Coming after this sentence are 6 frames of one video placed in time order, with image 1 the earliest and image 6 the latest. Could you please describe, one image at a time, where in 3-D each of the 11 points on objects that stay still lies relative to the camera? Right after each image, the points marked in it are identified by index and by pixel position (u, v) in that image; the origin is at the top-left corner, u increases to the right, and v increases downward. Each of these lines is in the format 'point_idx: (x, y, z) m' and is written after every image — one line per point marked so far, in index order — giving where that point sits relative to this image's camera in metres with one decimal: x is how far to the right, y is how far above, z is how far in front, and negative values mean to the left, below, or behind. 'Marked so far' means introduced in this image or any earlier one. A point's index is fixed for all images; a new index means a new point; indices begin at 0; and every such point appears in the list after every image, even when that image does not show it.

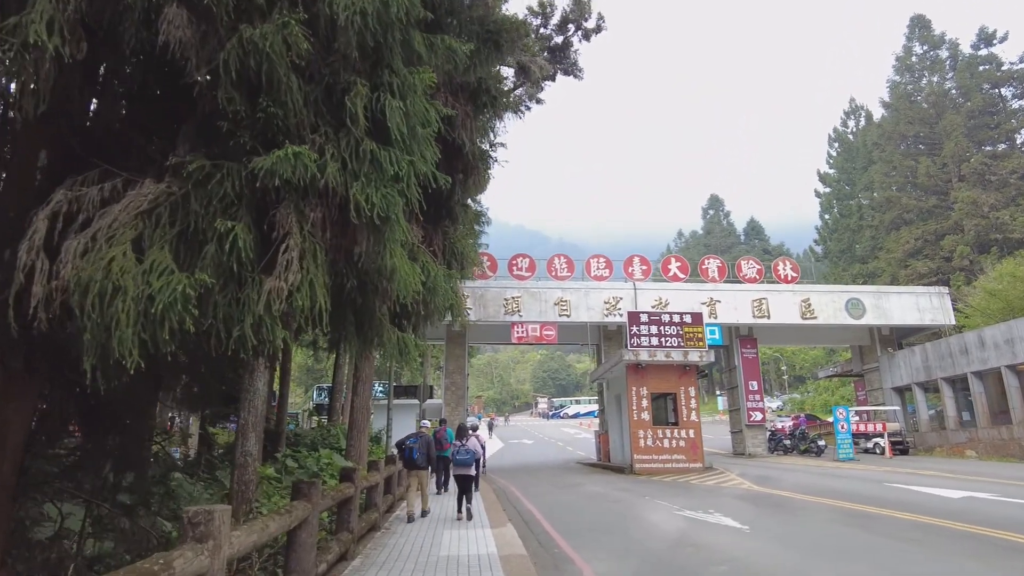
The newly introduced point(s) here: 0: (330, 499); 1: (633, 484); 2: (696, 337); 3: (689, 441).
0: (-1.3, -1.5, +4.5) m
1: (+2.1, -3.4, +11.4) m
2: (+4.0, -1.1, +14.2) m
3: (+3.8, -3.3, +14.1) m
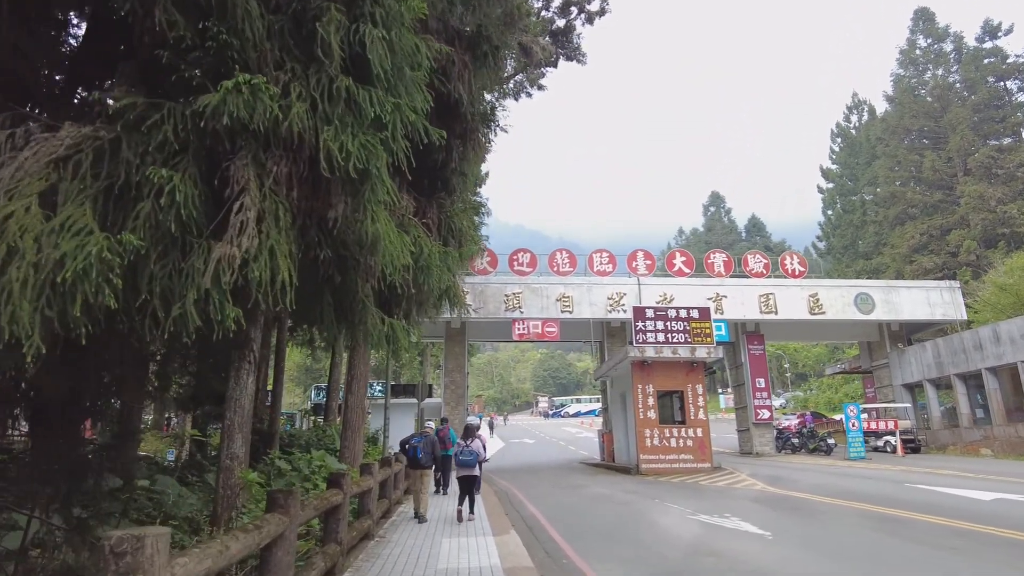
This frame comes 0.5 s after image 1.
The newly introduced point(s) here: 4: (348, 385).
0: (-1.3, -1.4, +4.1) m
1: (+2.1, -3.3, +10.9) m
2: (+4.0, -0.9, +13.7) m
3: (+3.8, -3.2, +13.6) m
4: (-2.3, -1.4, +9.3) m
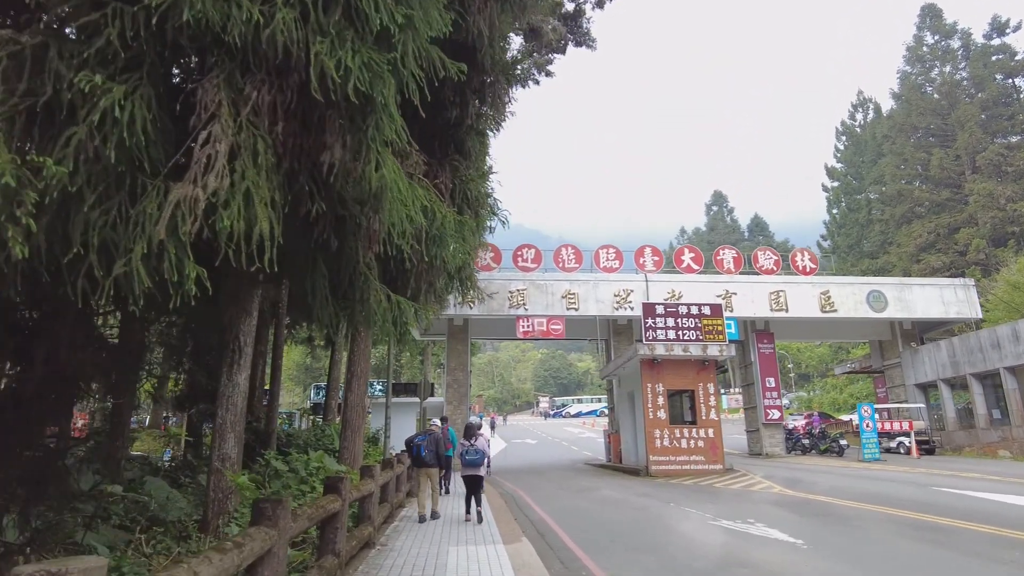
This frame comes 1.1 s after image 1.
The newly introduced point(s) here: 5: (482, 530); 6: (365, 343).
0: (-1.1, -1.3, +3.6) m
1: (+2.2, -3.2, +10.5) m
2: (+4.1, -0.9, +13.3) m
3: (+3.9, -3.1, +13.2) m
4: (-2.2, -1.3, +8.8) m
5: (-0.3, -2.6, +7.0) m
6: (-2.0, -0.7, +8.8) m
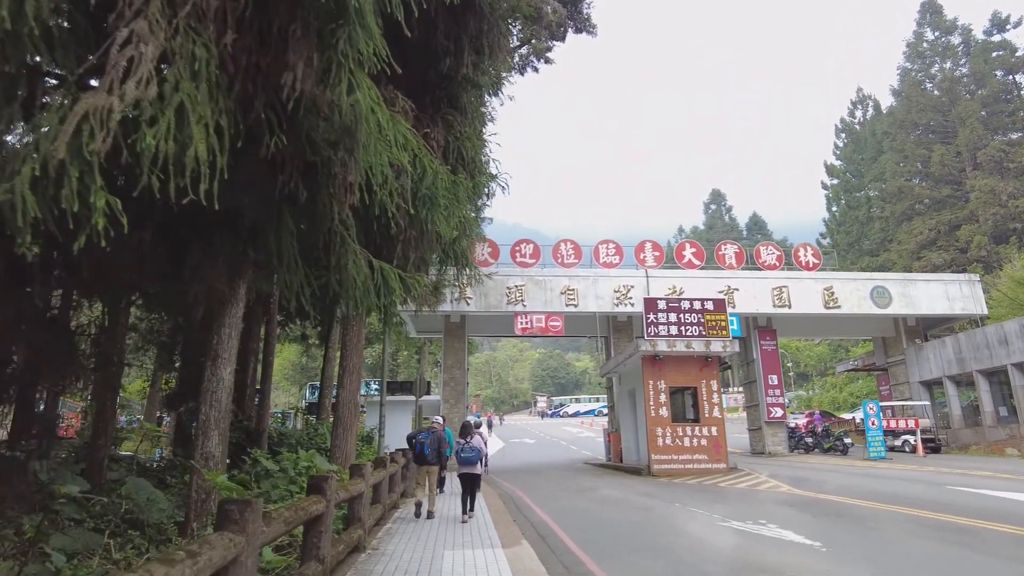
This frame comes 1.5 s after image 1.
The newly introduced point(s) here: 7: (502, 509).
0: (-1.1, -1.2, +3.3) m
1: (+2.2, -3.1, +10.1) m
2: (+4.1, -0.7, +13.0) m
3: (+3.9, -3.0, +12.9) m
4: (-2.2, -1.2, +8.5) m
5: (-0.3, -2.5, +6.7) m
6: (-2.0, -0.6, +8.4) m
7: (-0.2, -3.0, +8.8) m
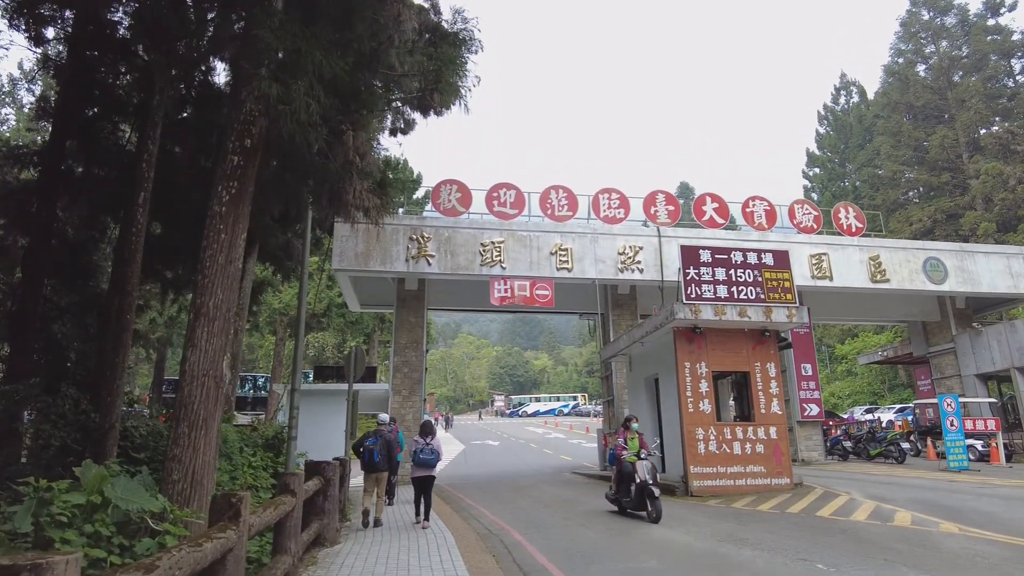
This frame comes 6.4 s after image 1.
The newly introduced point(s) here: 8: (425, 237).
0: (-0.7, -0.3, -0.6) m
1: (+2.1, -2.3, +6.4) m
2: (+3.8, 0.0, +9.4) m
3: (+3.6, -2.2, +9.3) m
4: (-2.2, -0.3, +4.4) m
5: (-0.2, -1.7, +2.8) m
6: (-1.9, +0.3, +4.4) m
7: (-0.2, -2.1, +4.9) m
8: (-1.7, +1.0, +12.6) m
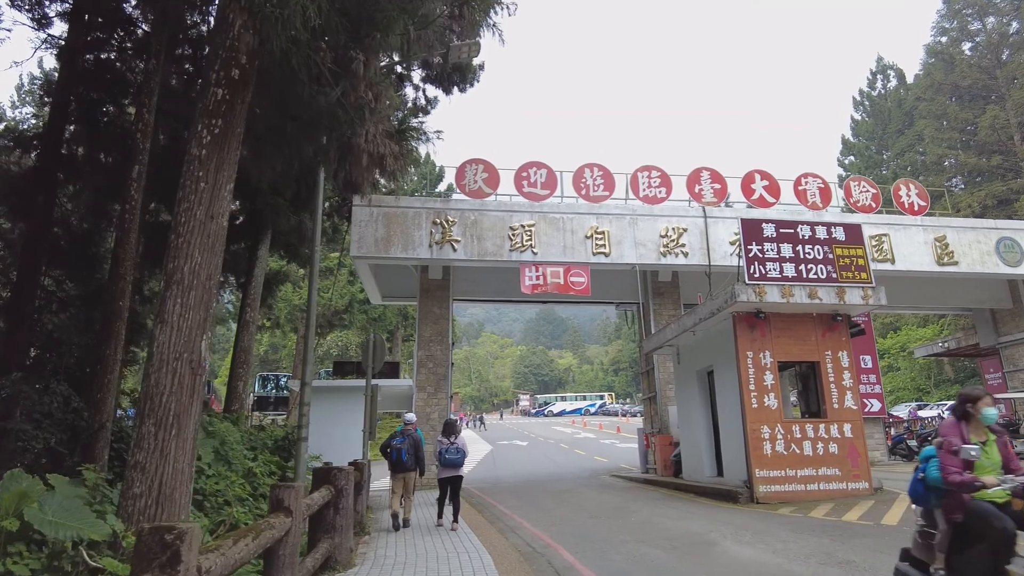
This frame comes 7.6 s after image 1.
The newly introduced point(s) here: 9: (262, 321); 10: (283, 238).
0: (-0.6, -0.1, -1.6) m
1: (+2.5, -2.0, +5.3) m
2: (+4.3, +0.3, +8.2) m
3: (+4.1, -1.9, +8.1) m
4: (-1.9, -0.1, +3.5) m
5: (+0.1, -1.4, +1.8) m
6: (-1.6, +0.5, +3.5) m
7: (+0.2, -1.9, +3.9) m
8: (-1.1, +1.2, +11.6) m
9: (-6.3, -0.8, +16.4) m
10: (-3.4, +0.7, +9.7) m
